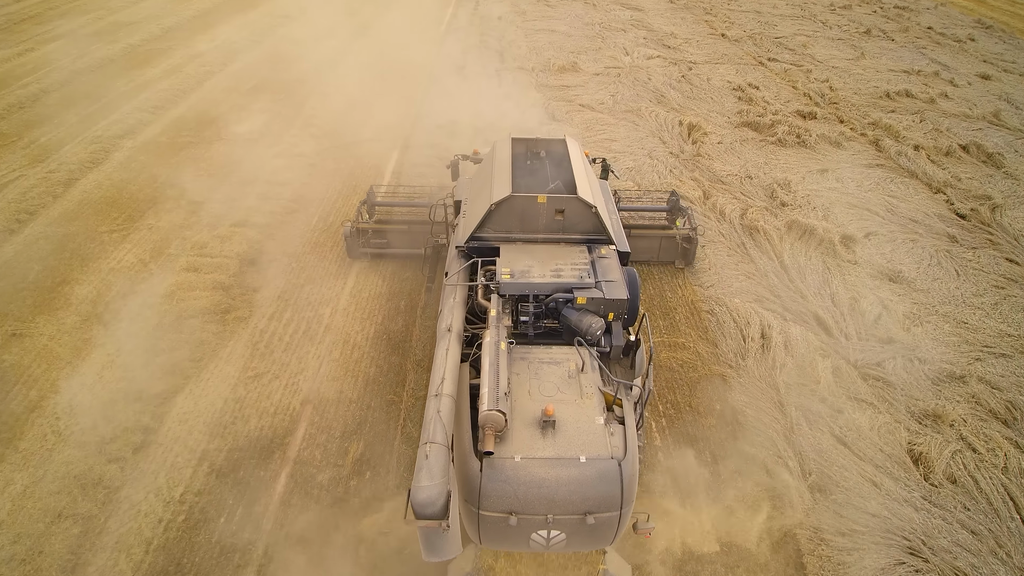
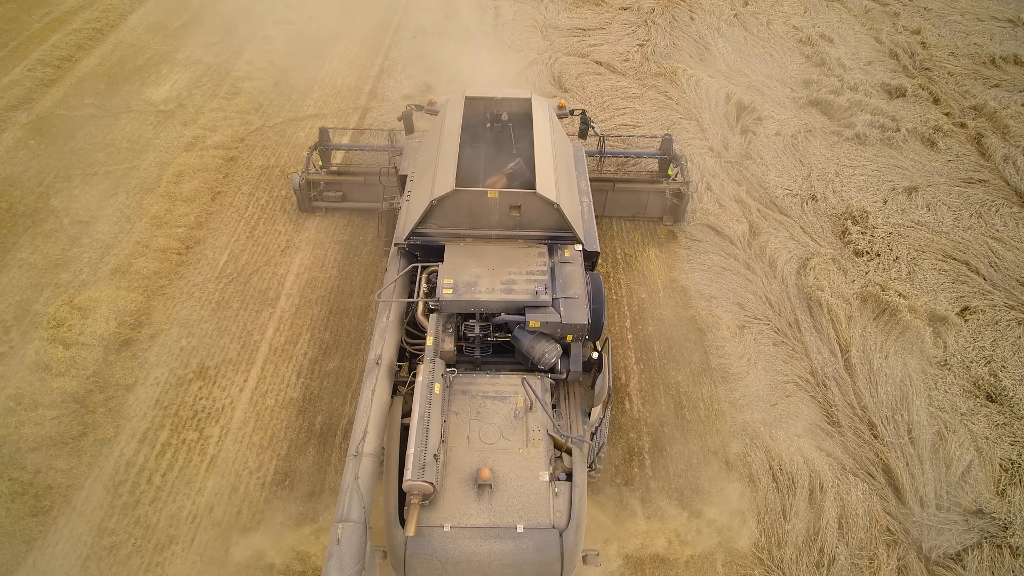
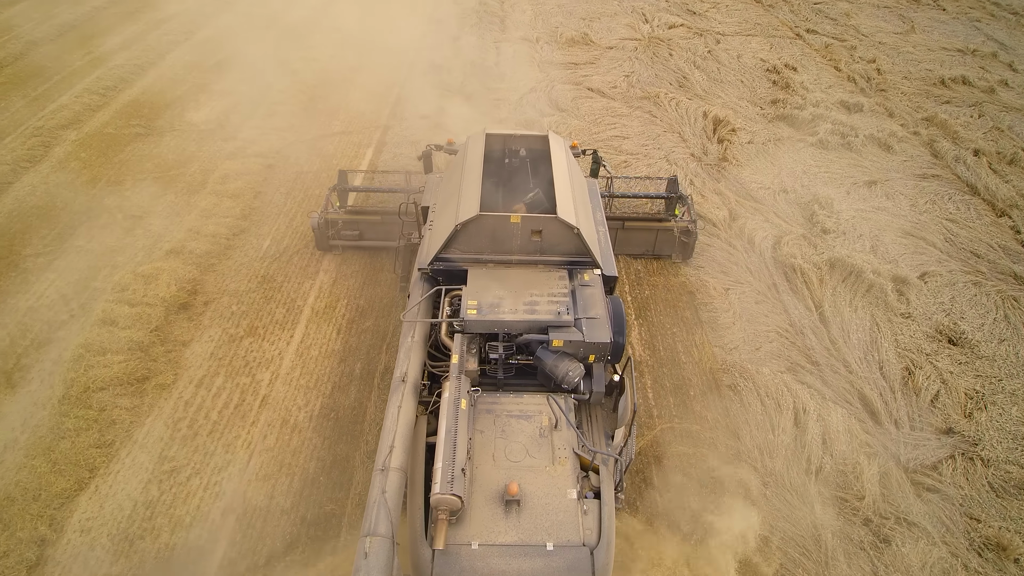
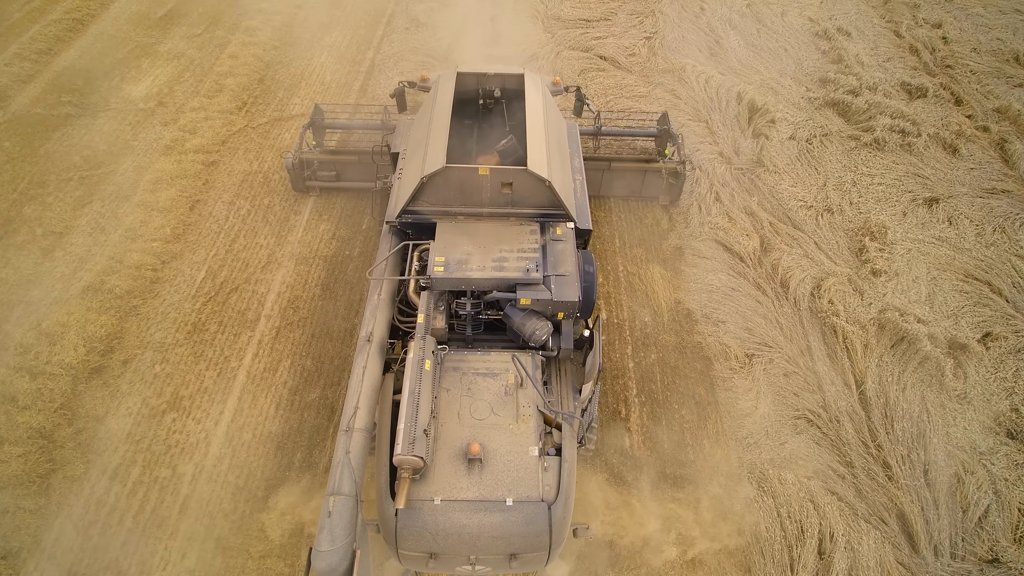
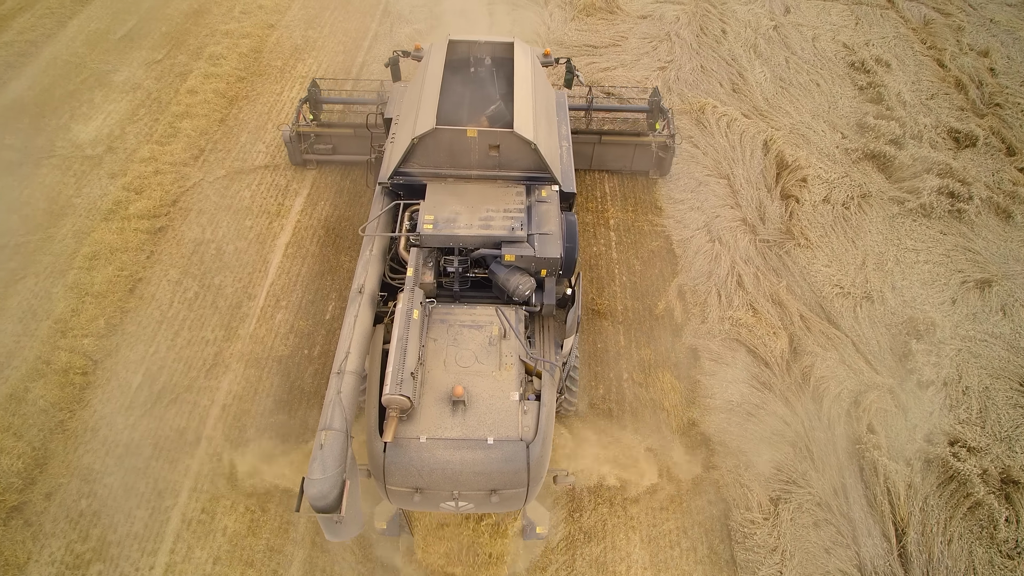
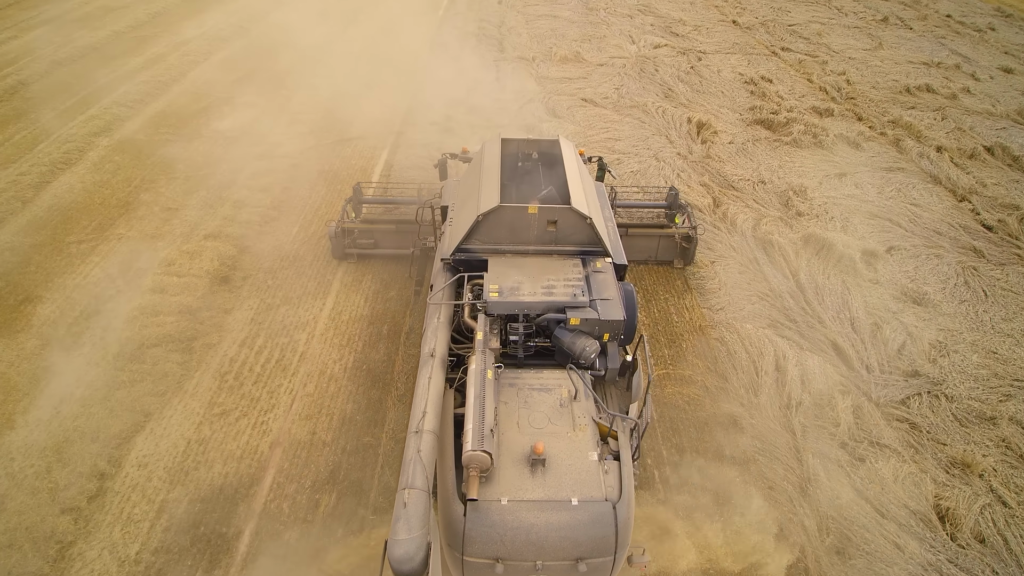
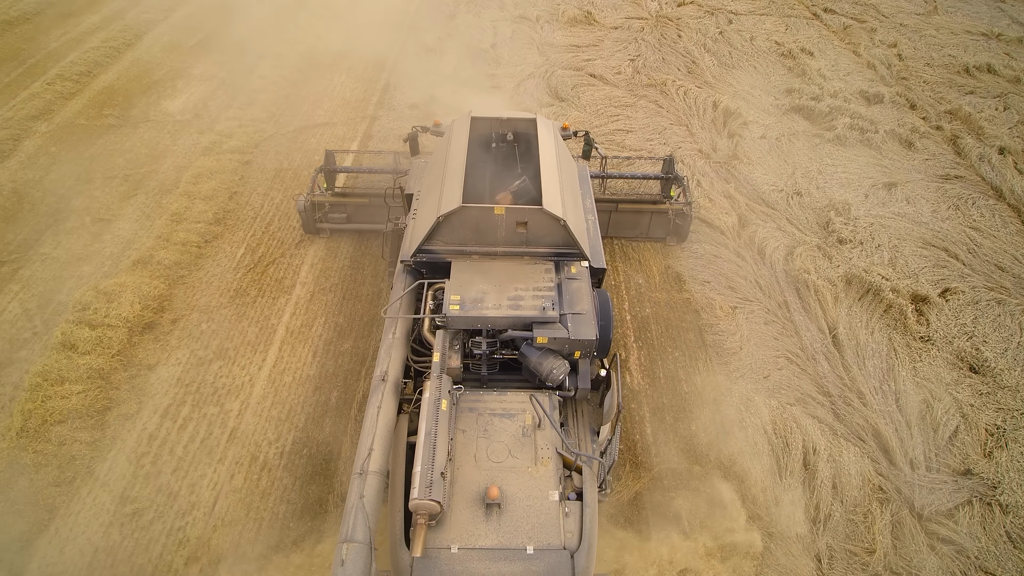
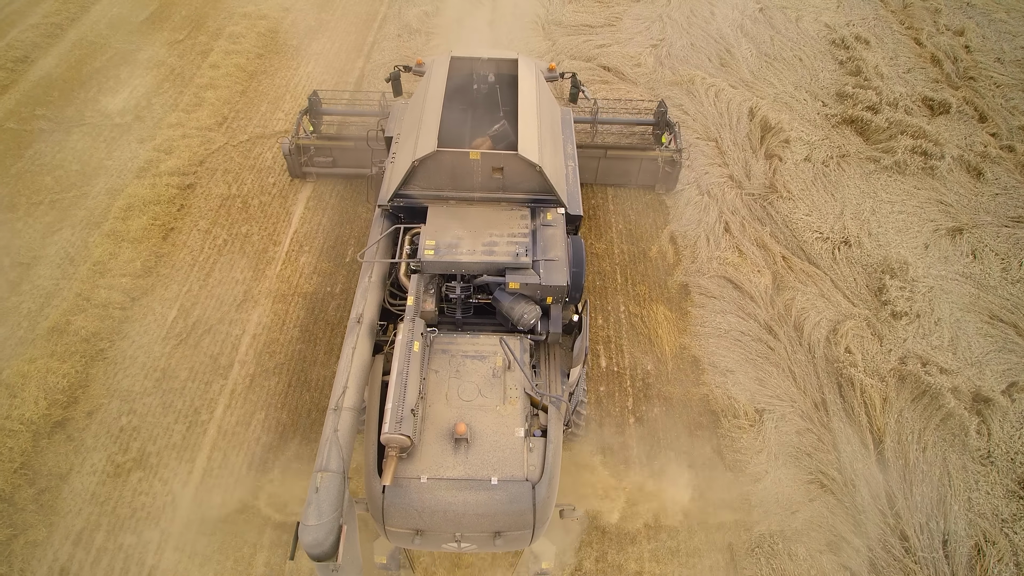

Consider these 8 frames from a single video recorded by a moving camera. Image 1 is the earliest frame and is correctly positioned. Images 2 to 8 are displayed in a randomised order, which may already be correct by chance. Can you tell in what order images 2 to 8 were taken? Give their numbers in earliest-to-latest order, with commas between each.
6, 3, 7, 2, 4, 8, 5
